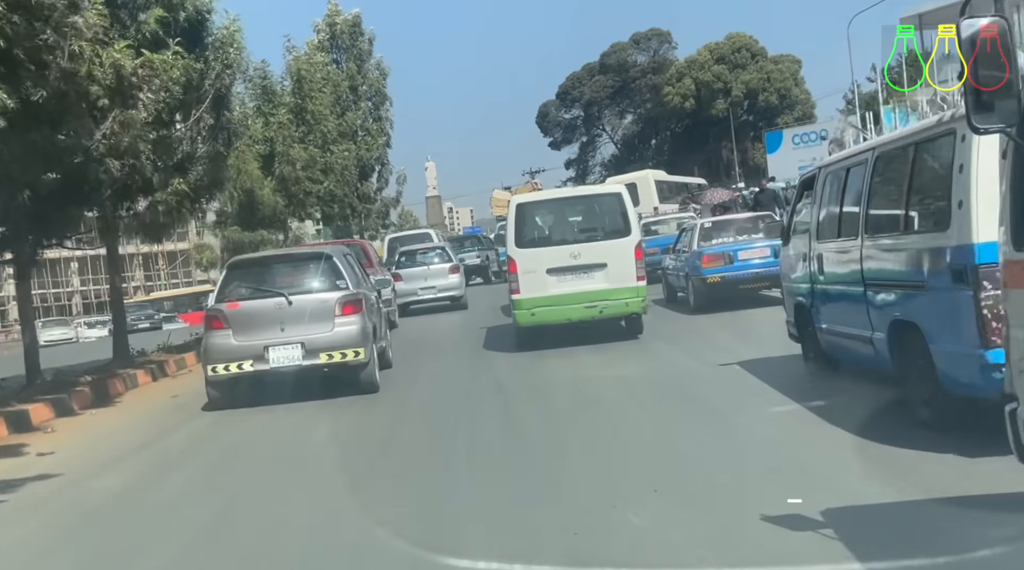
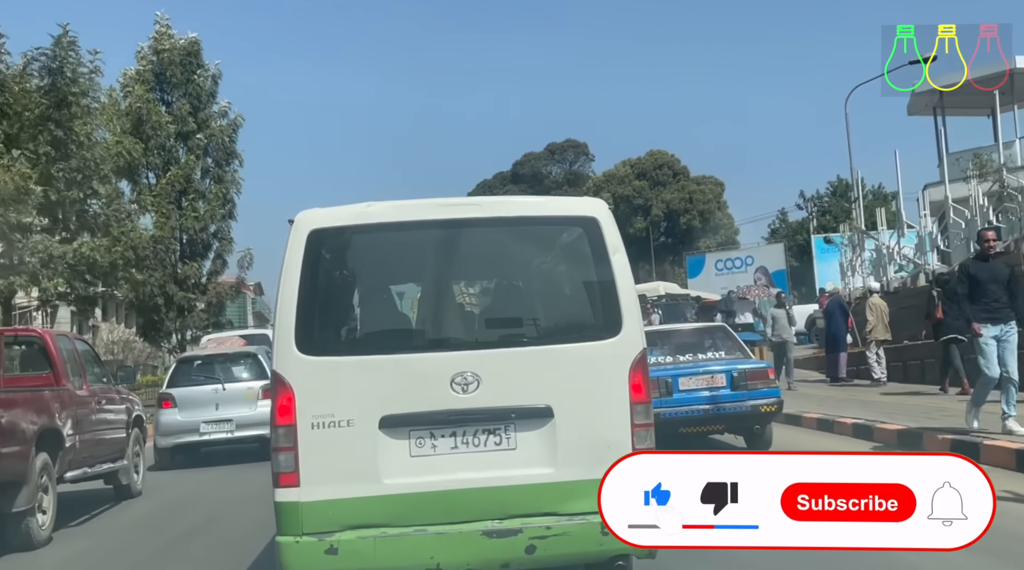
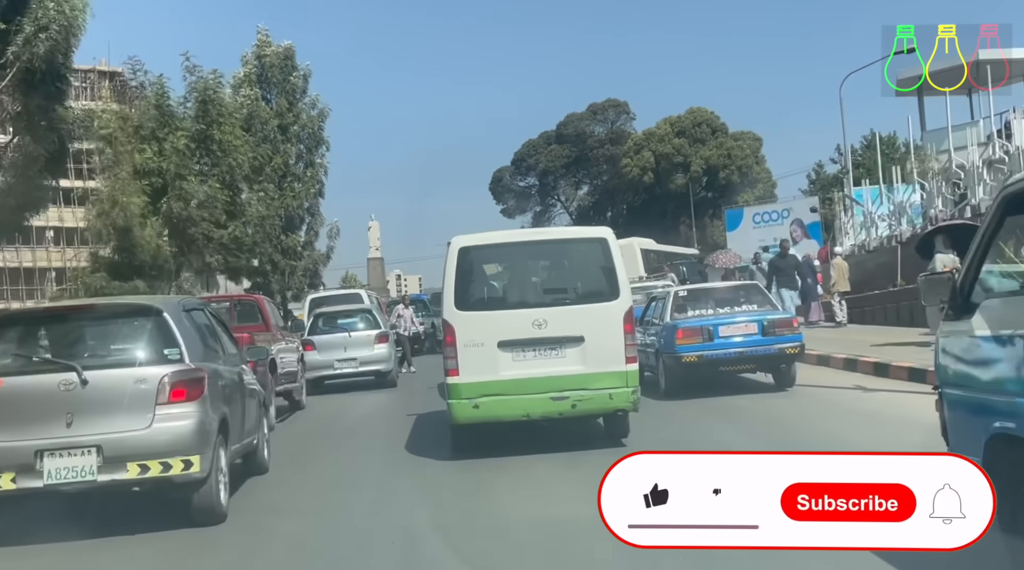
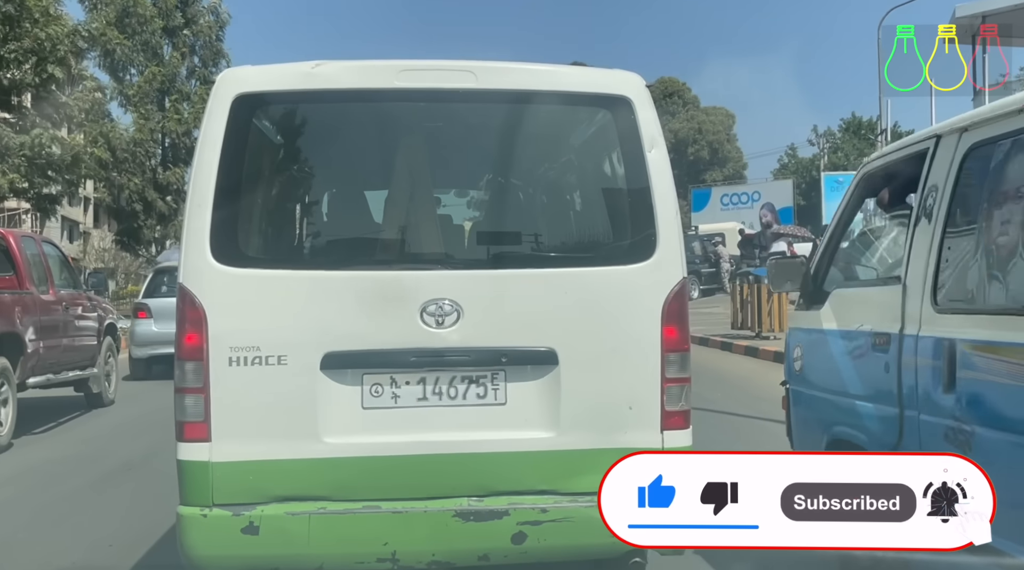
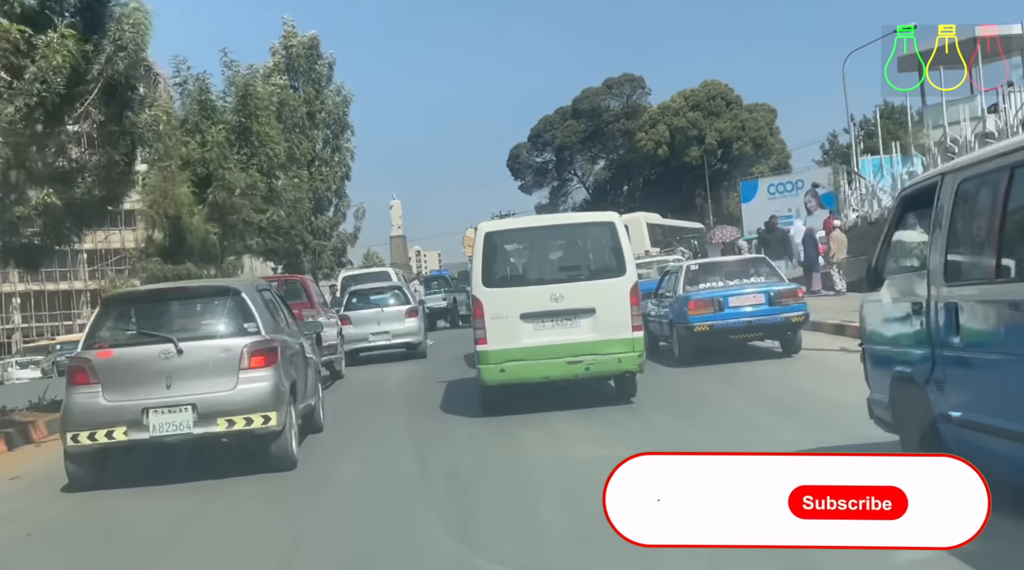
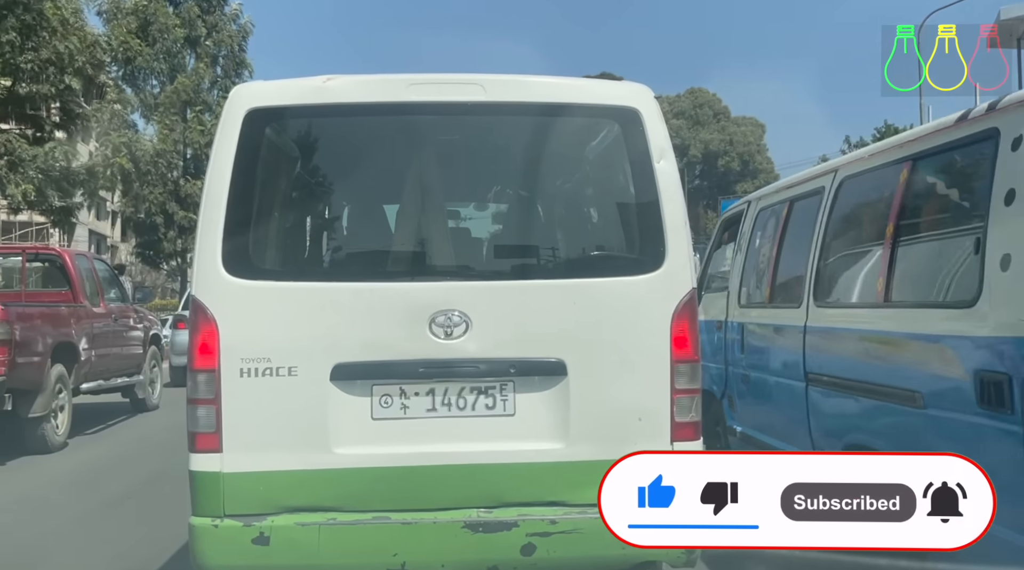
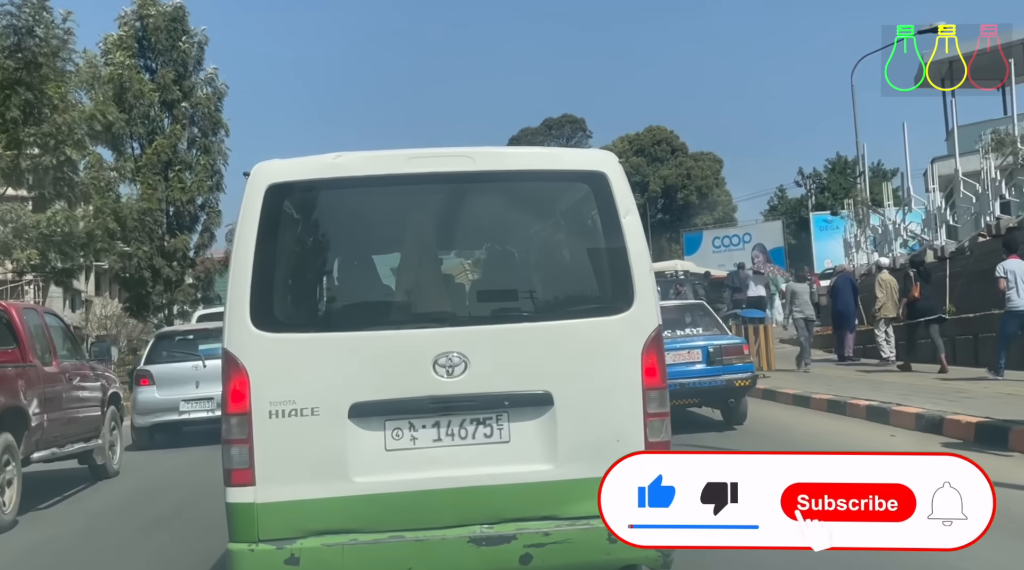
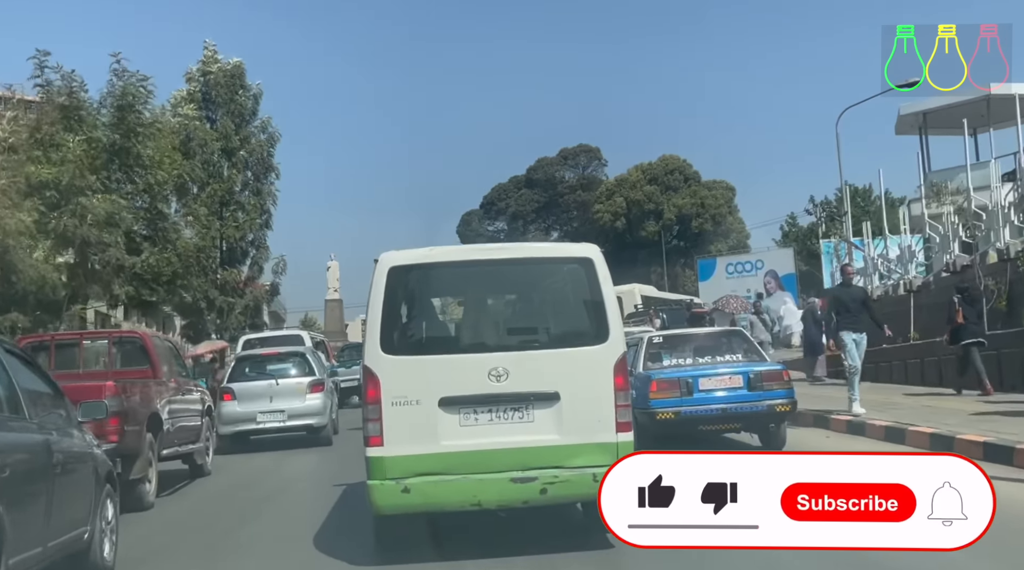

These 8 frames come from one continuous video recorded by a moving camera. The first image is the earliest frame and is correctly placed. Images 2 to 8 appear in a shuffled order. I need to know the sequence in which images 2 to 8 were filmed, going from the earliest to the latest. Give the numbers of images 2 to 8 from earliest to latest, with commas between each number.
5, 3, 8, 2, 7, 4, 6
